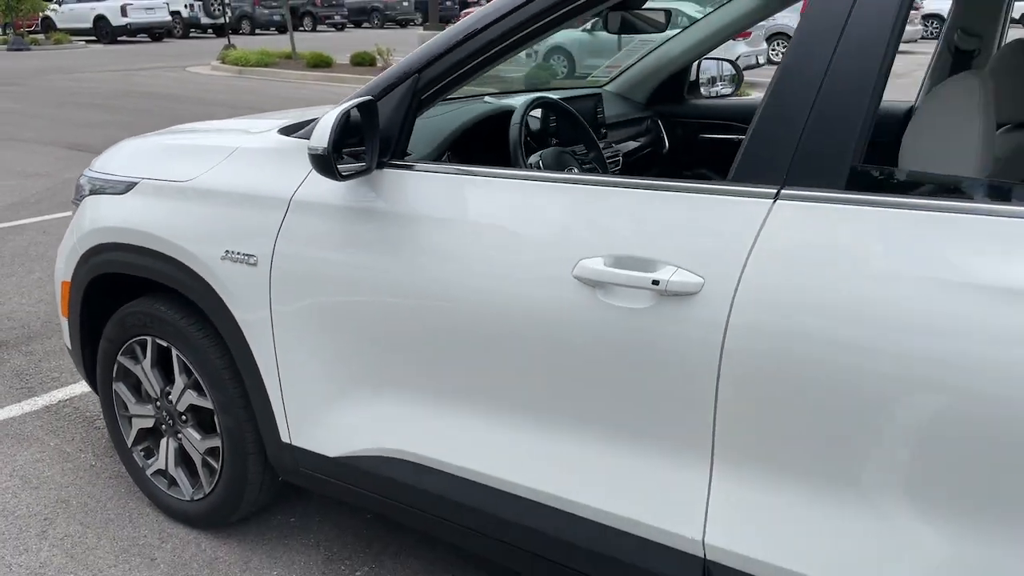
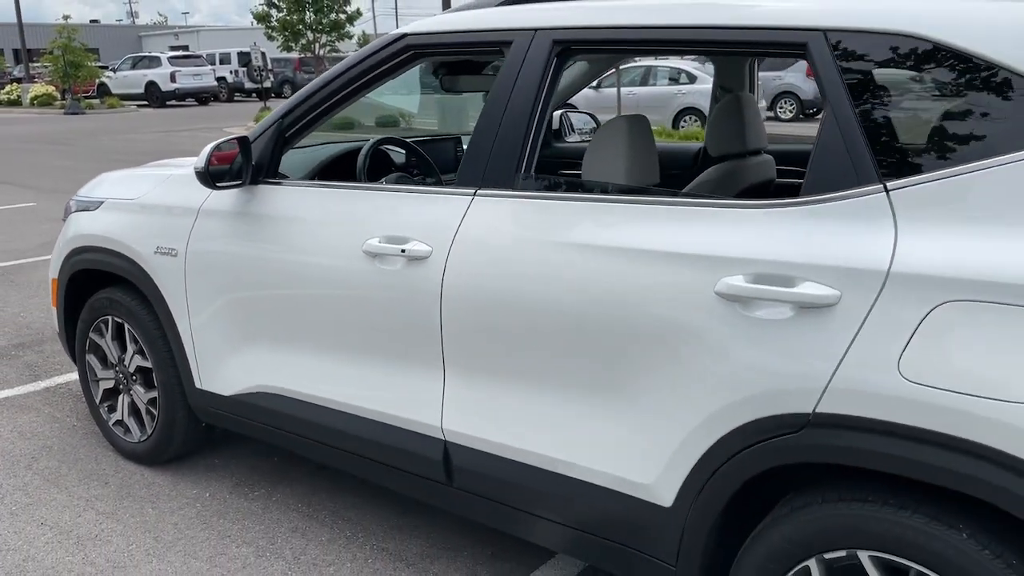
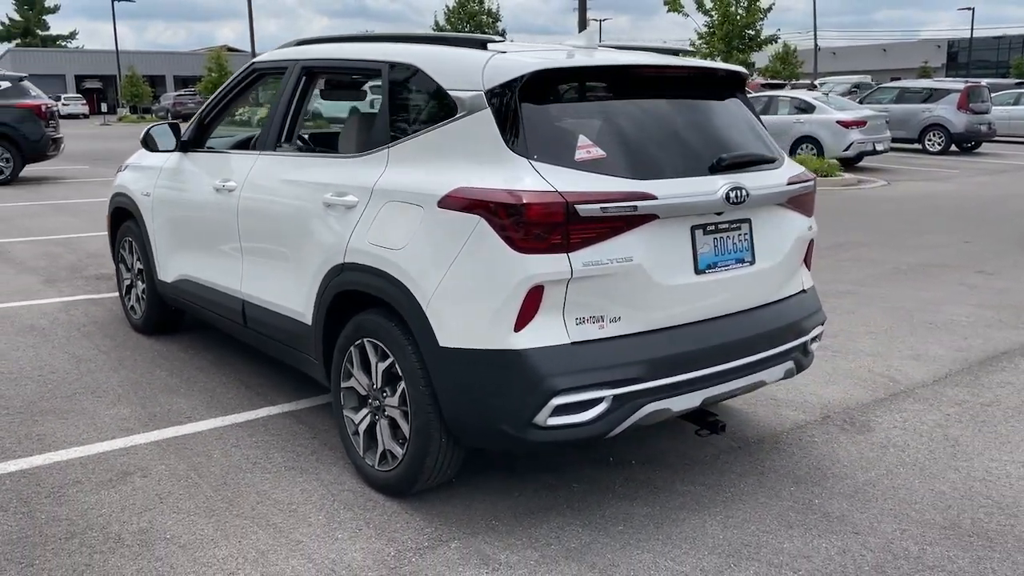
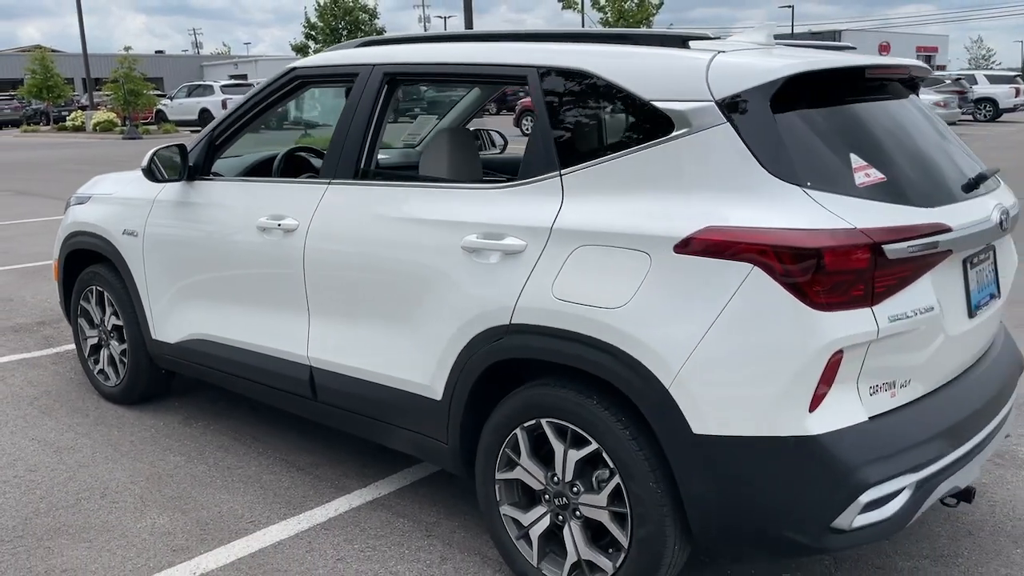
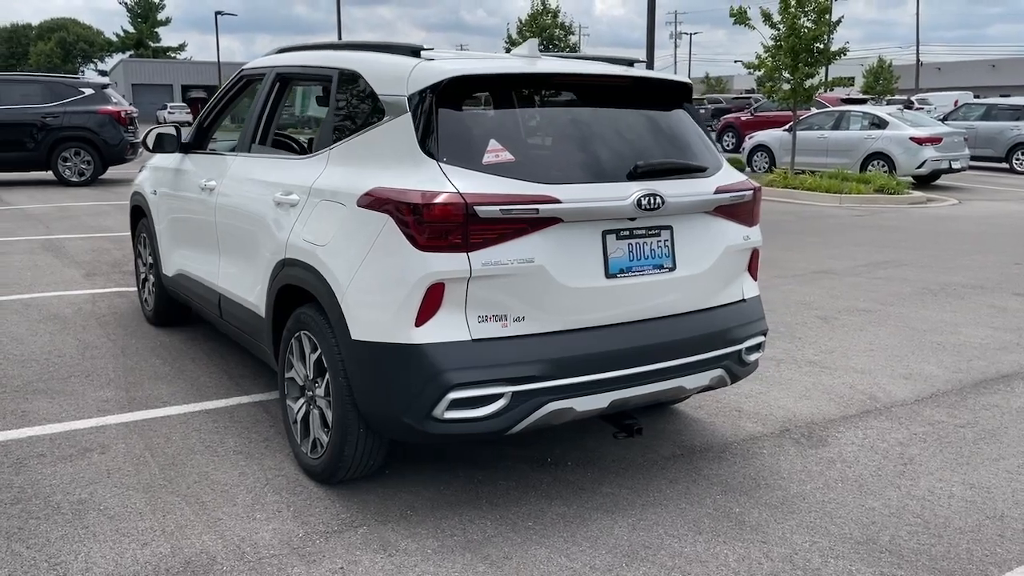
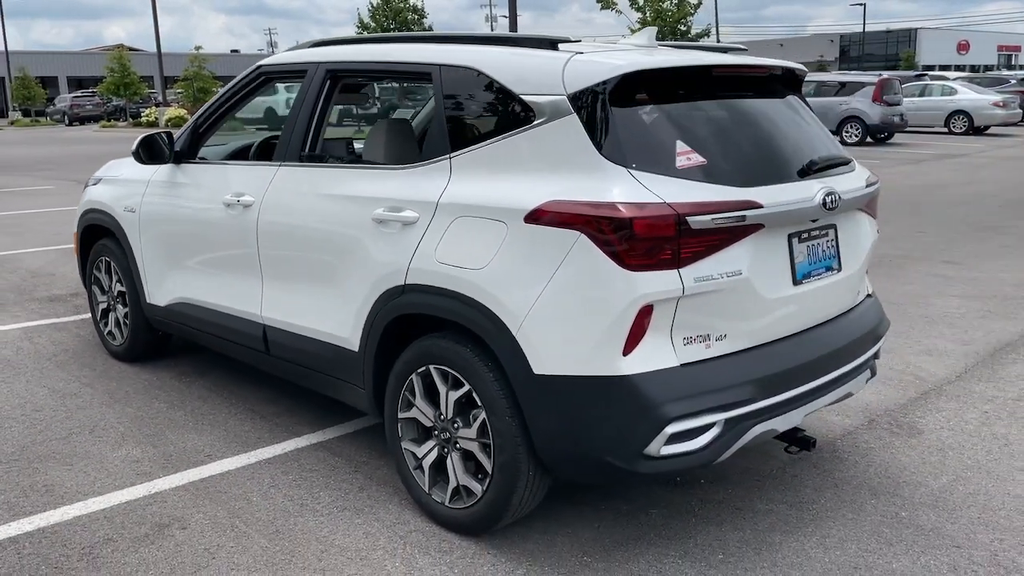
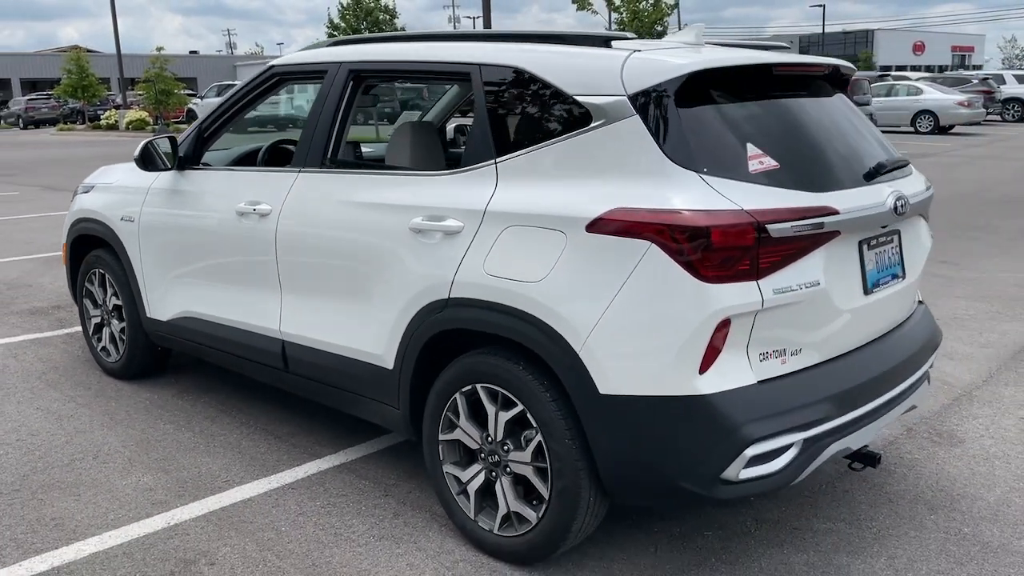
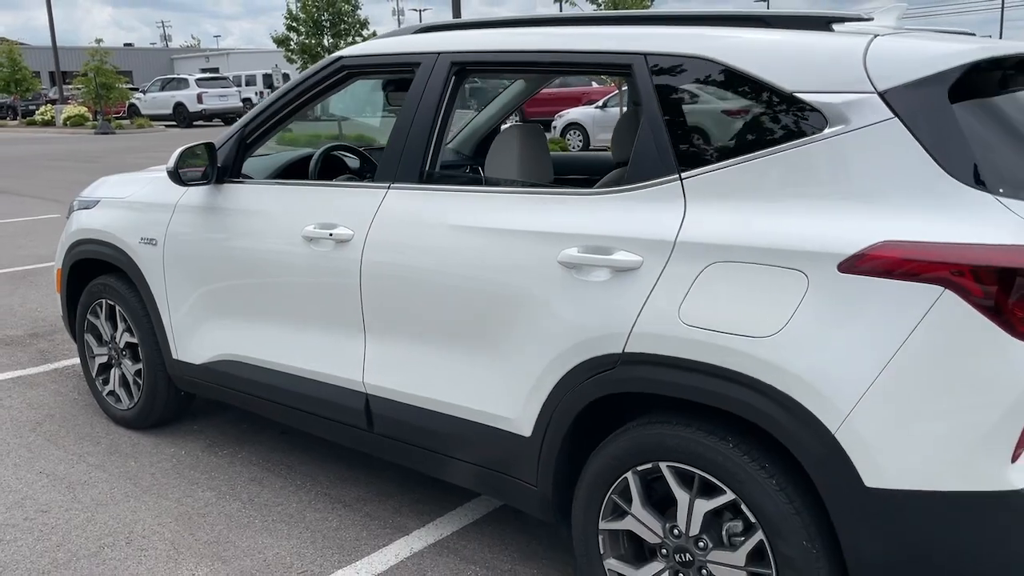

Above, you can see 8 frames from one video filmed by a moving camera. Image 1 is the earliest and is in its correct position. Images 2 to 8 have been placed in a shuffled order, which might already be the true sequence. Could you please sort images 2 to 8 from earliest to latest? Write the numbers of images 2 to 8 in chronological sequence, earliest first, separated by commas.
2, 8, 4, 7, 6, 3, 5
